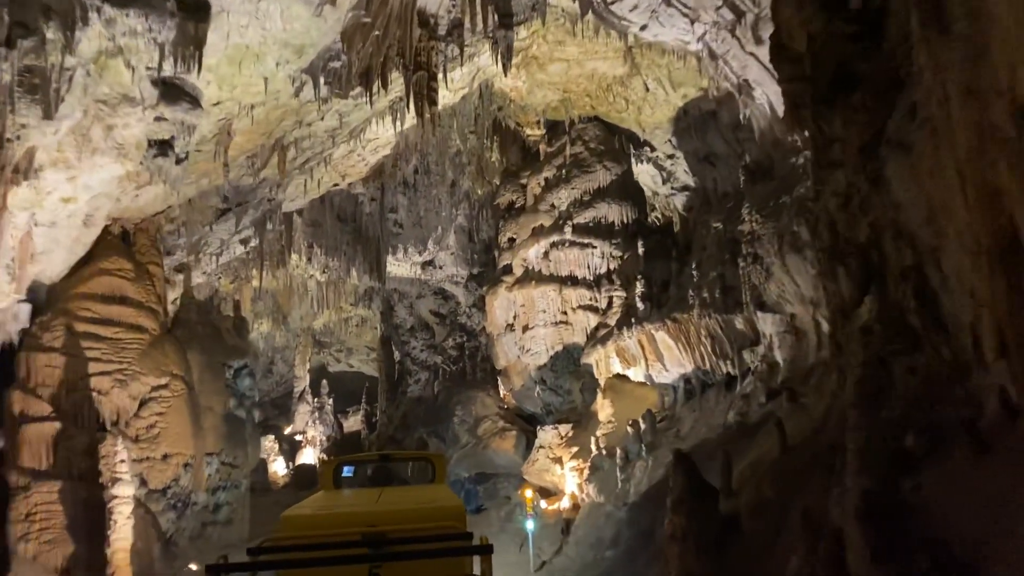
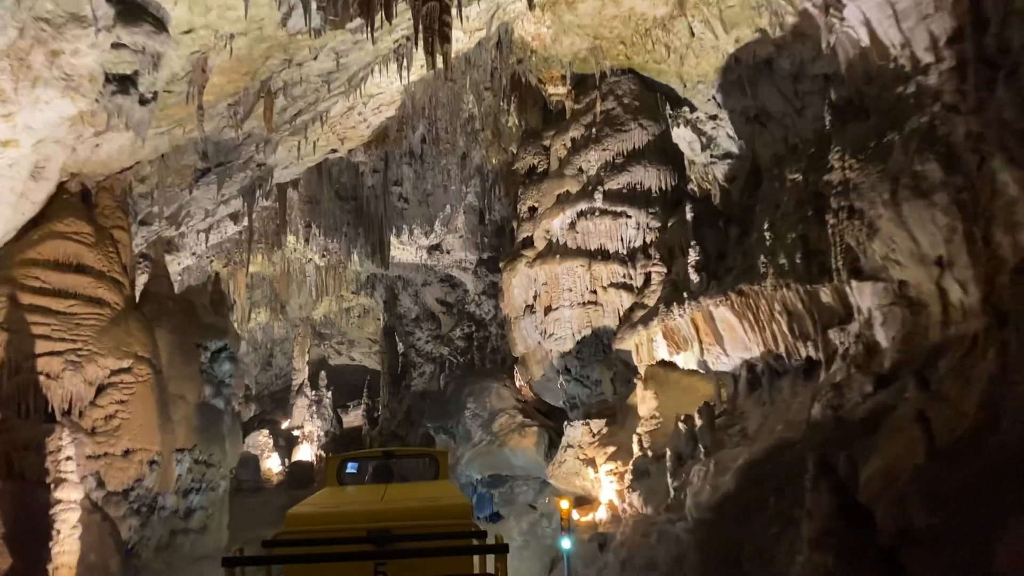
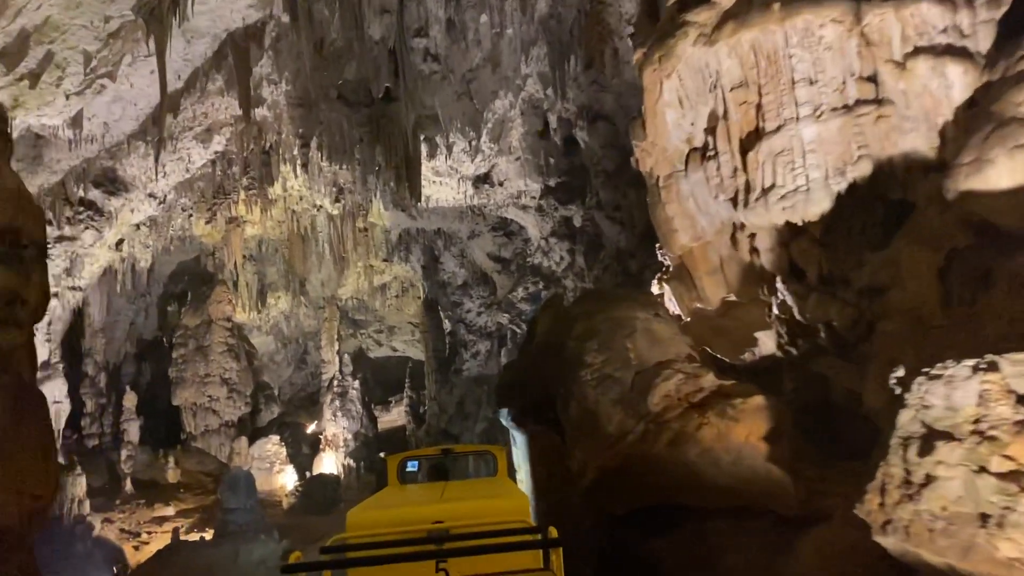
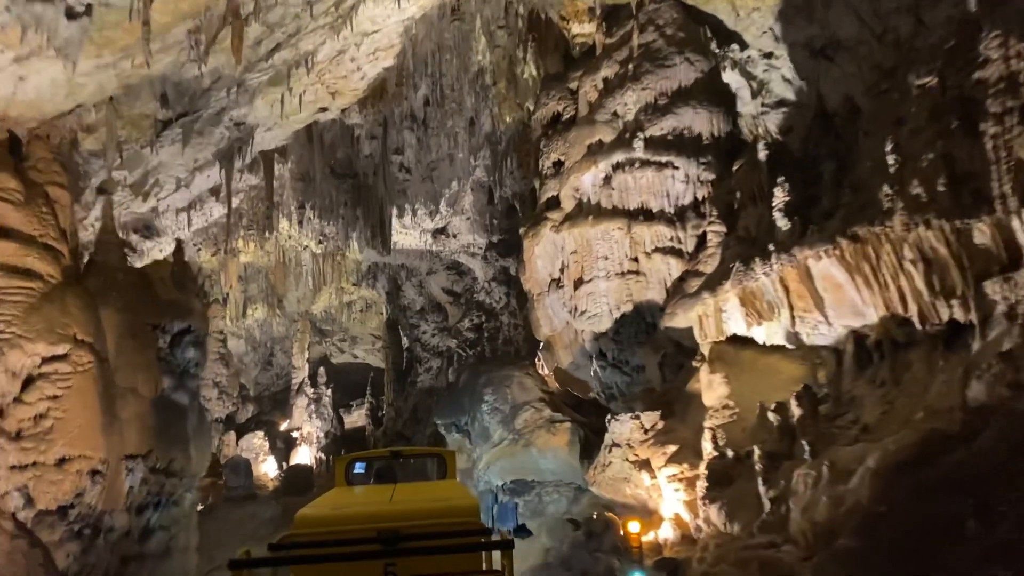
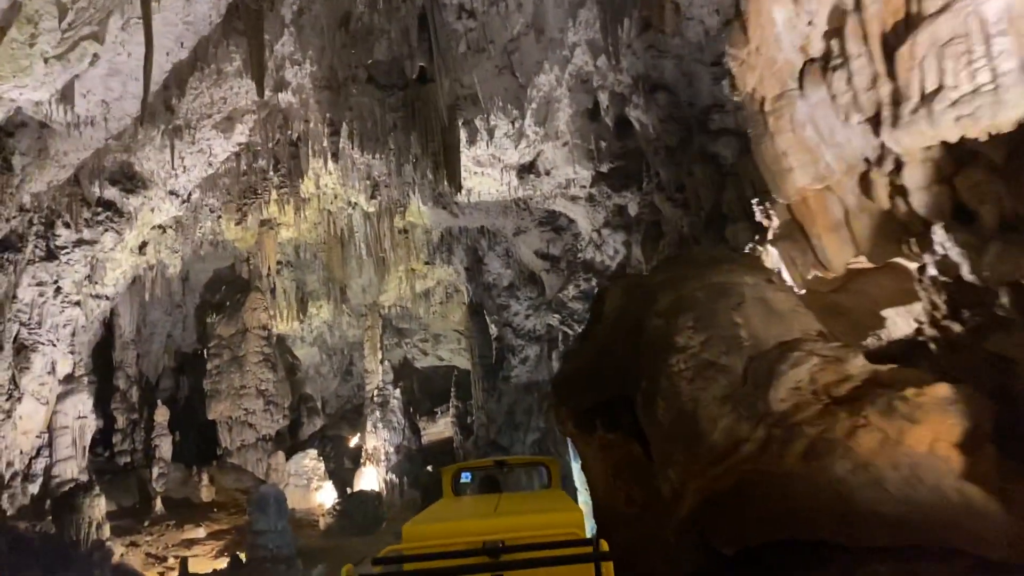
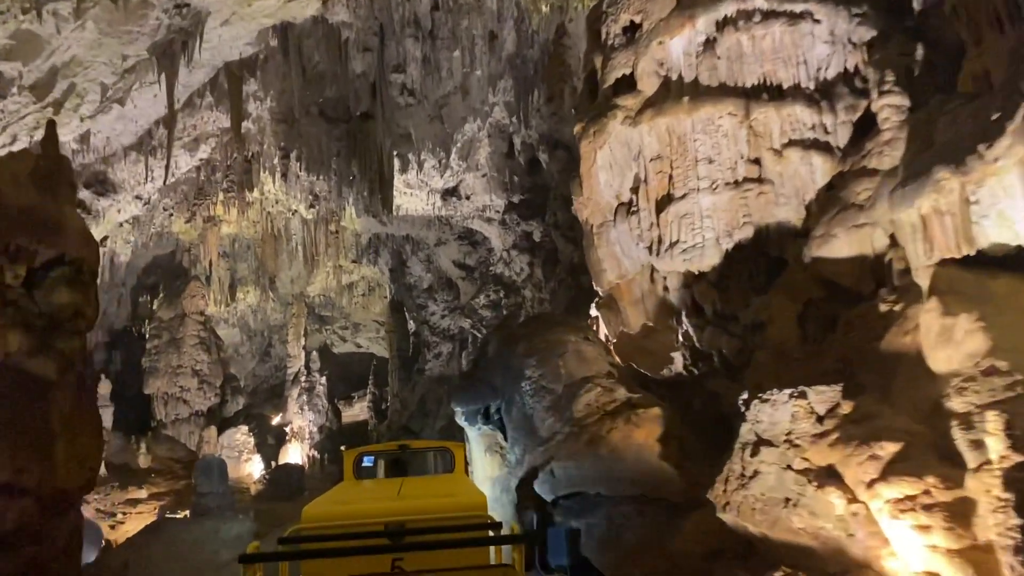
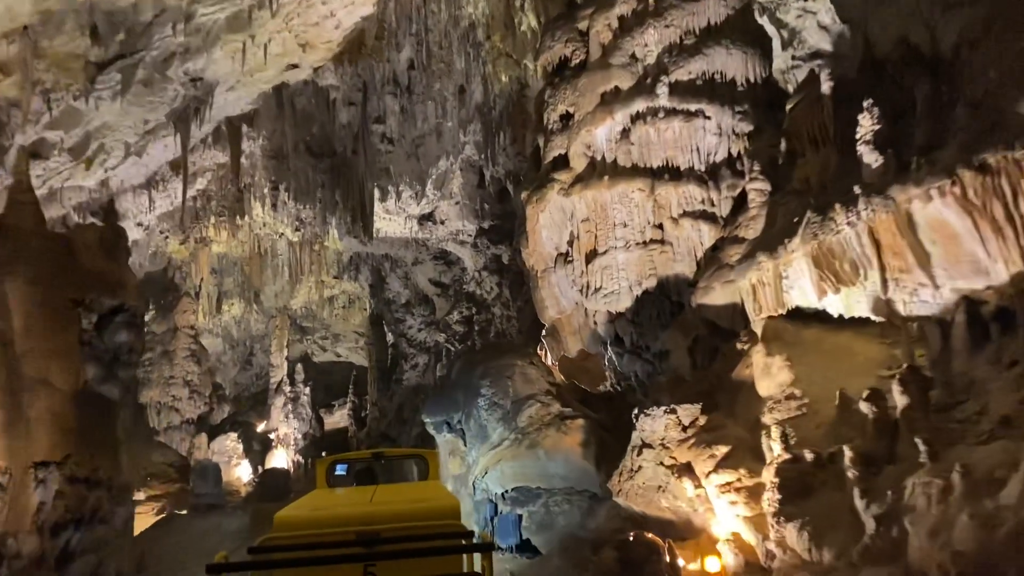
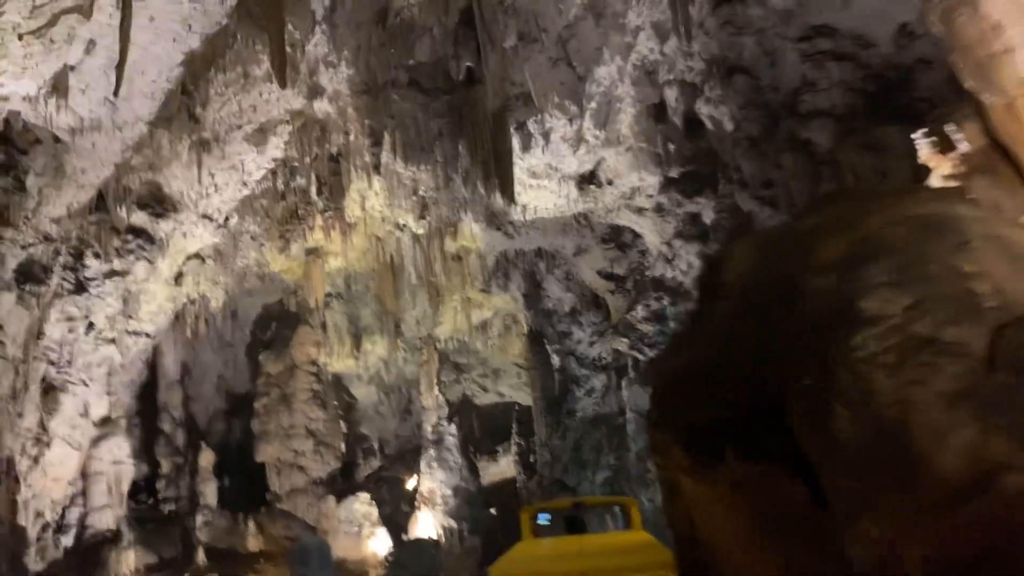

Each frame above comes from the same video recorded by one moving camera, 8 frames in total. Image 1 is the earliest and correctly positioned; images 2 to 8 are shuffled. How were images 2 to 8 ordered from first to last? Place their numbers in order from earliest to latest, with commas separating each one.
2, 4, 7, 6, 3, 5, 8
